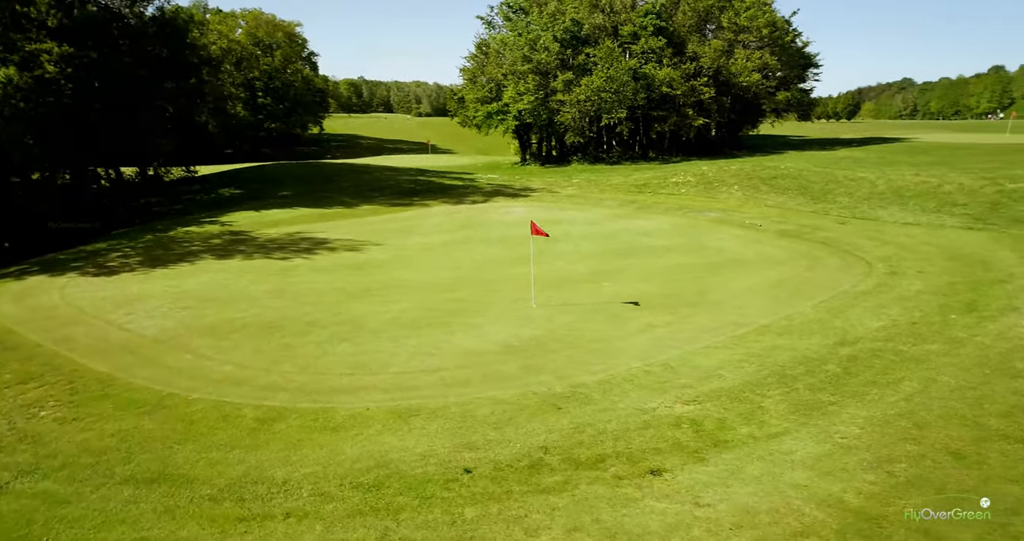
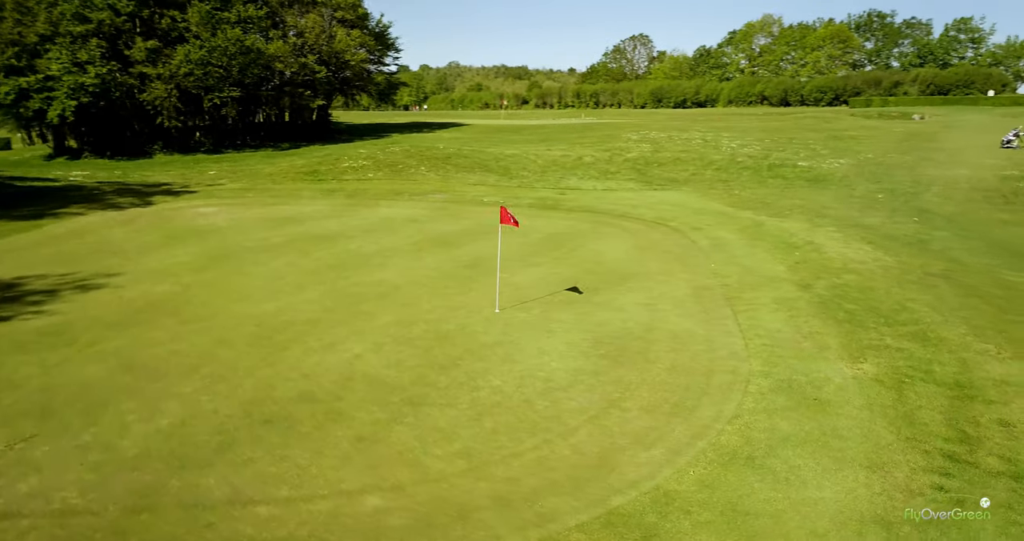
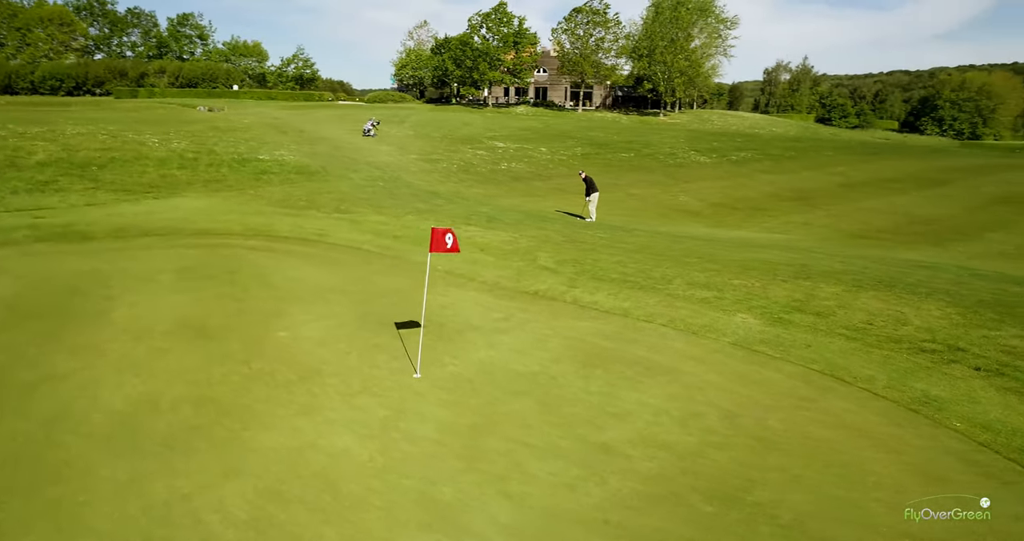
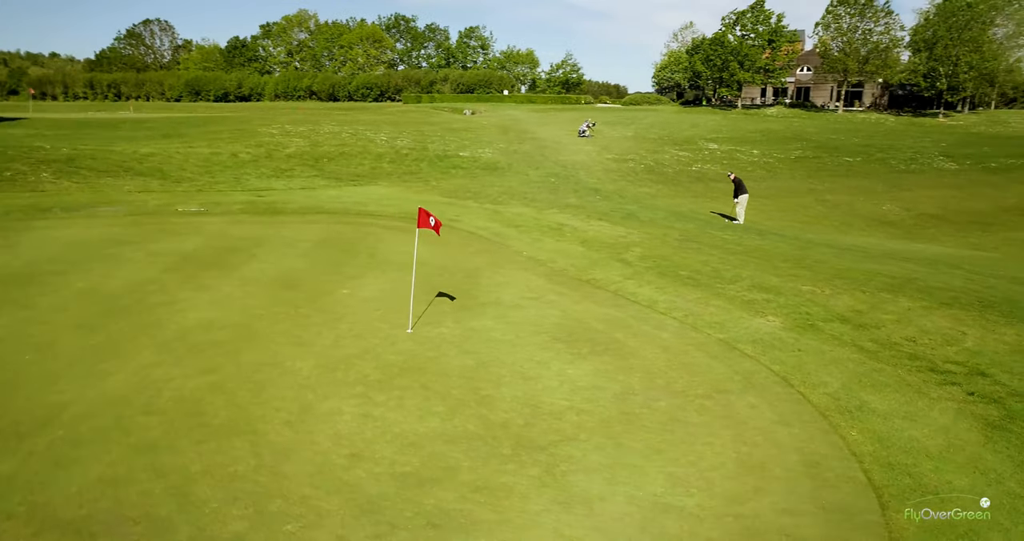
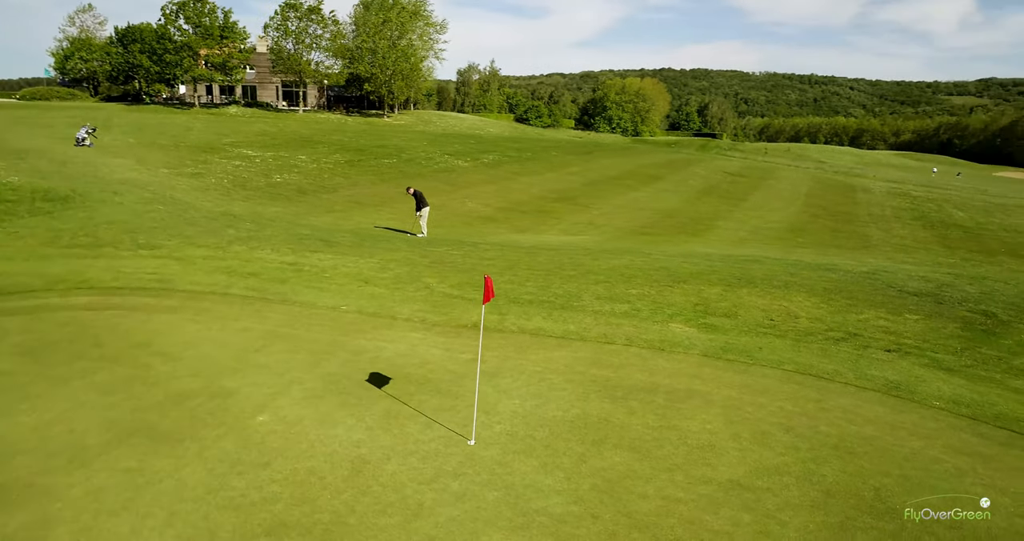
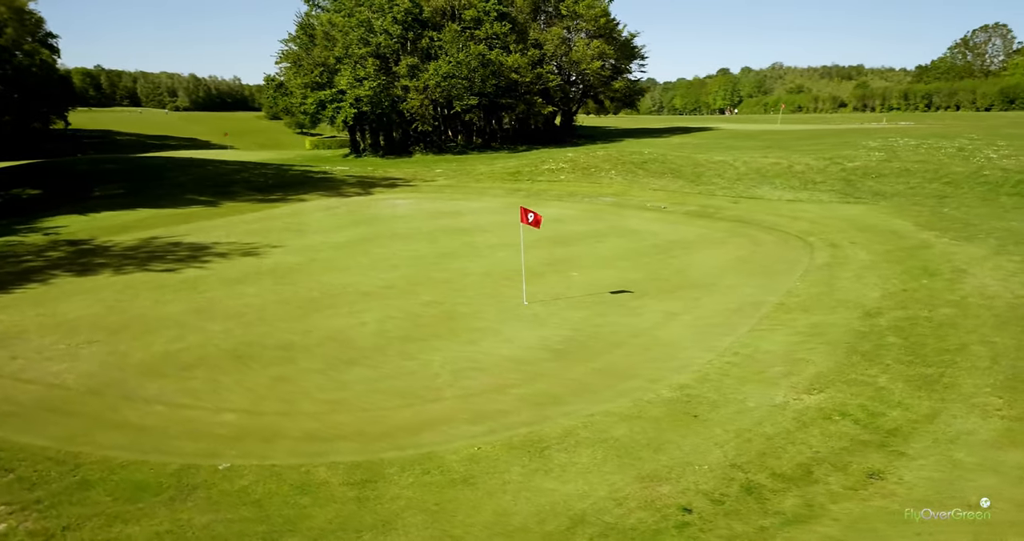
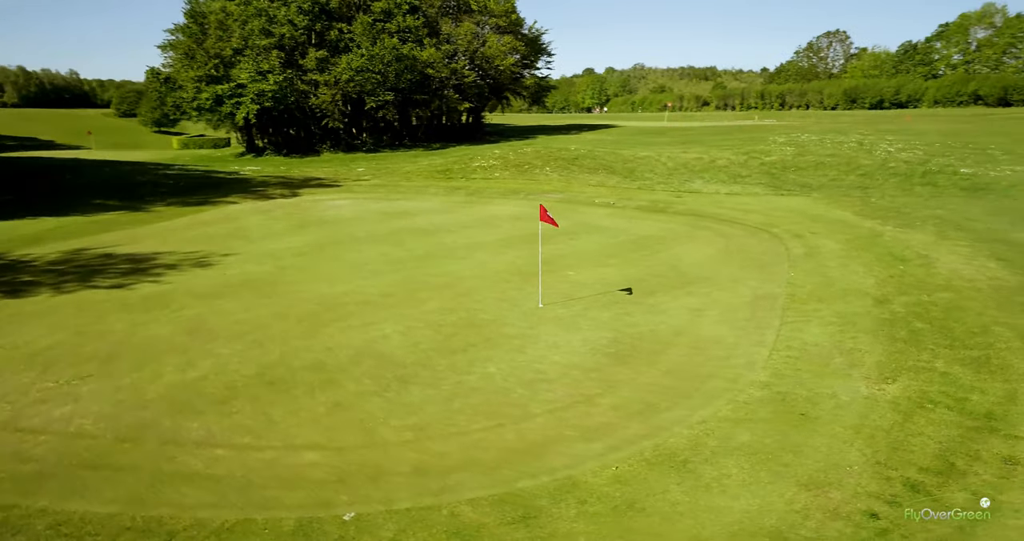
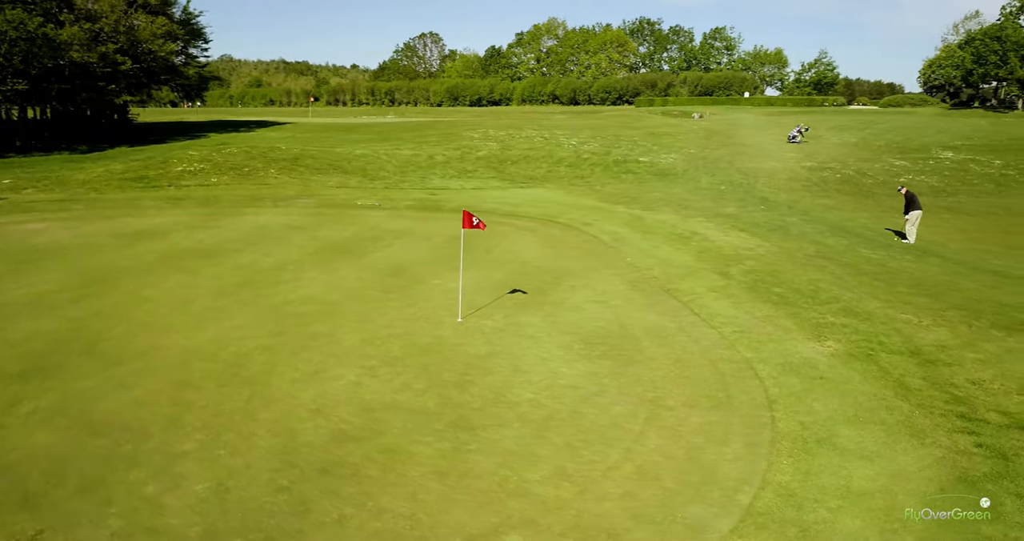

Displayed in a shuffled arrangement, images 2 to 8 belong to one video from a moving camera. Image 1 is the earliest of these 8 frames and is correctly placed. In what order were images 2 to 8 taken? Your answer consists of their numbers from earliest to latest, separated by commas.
6, 7, 2, 8, 4, 3, 5
